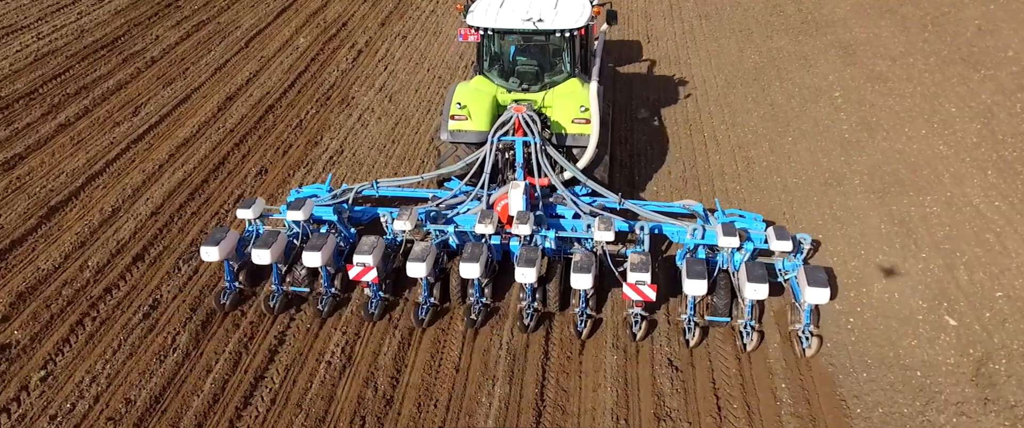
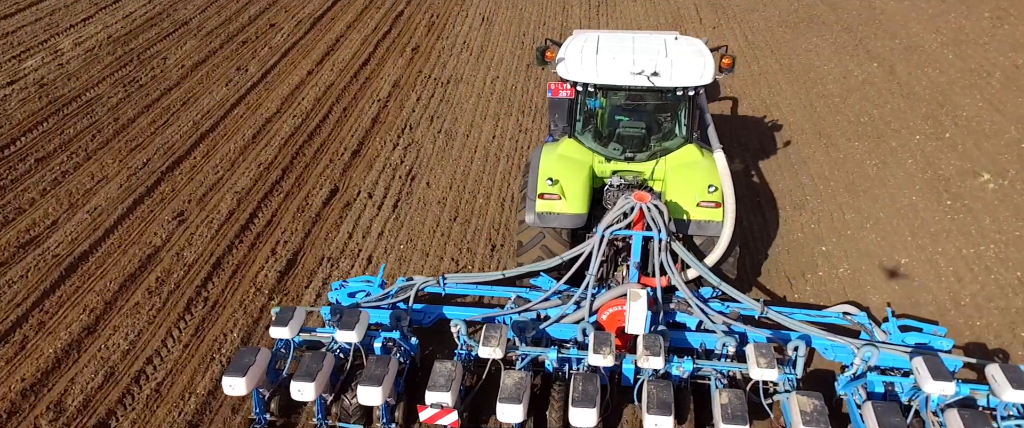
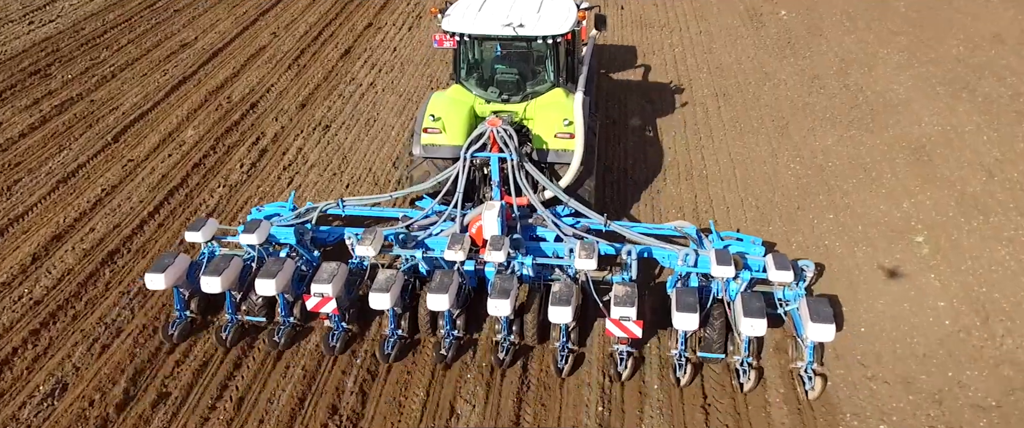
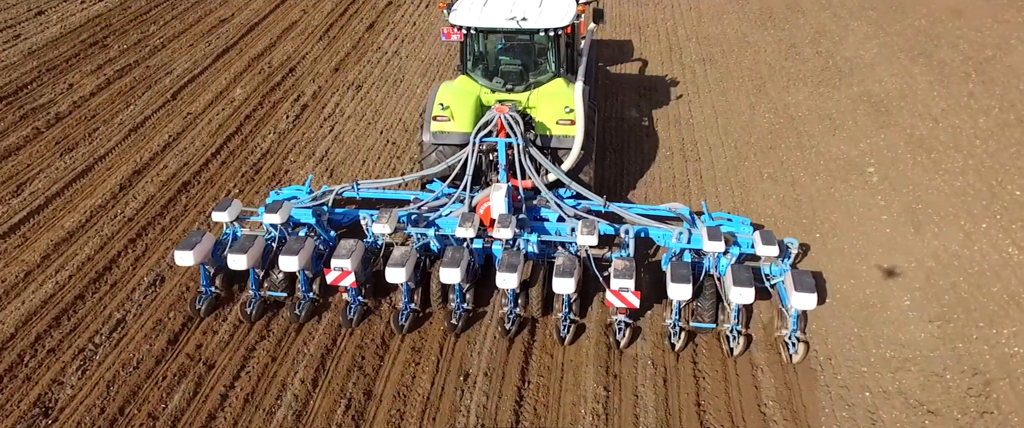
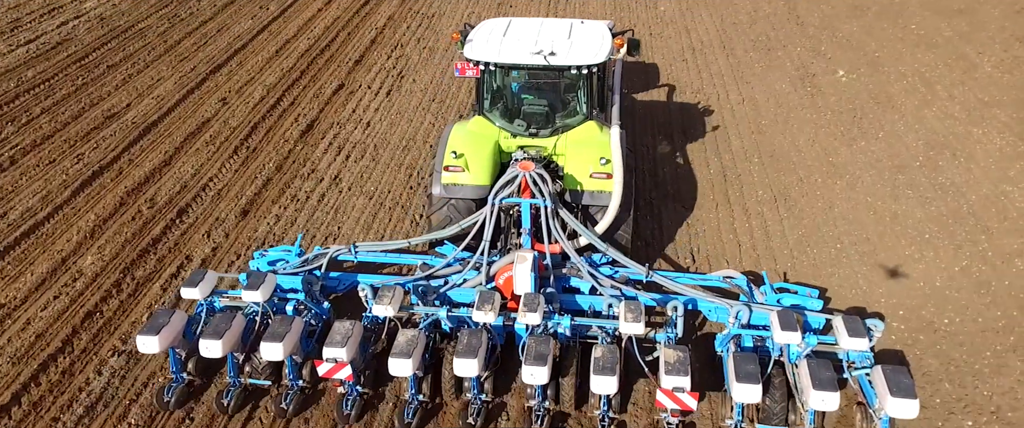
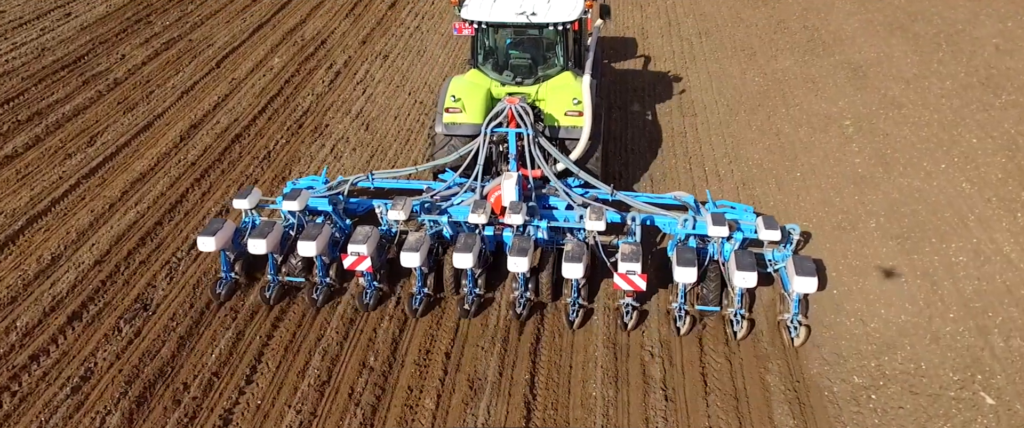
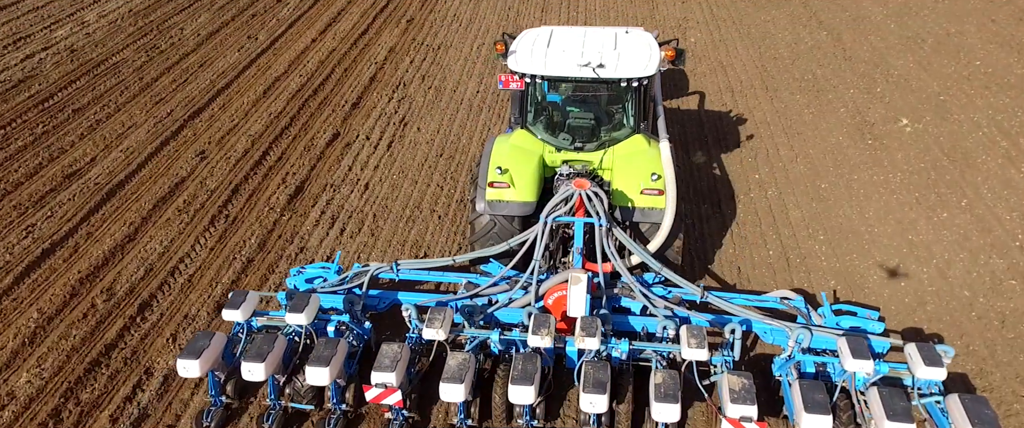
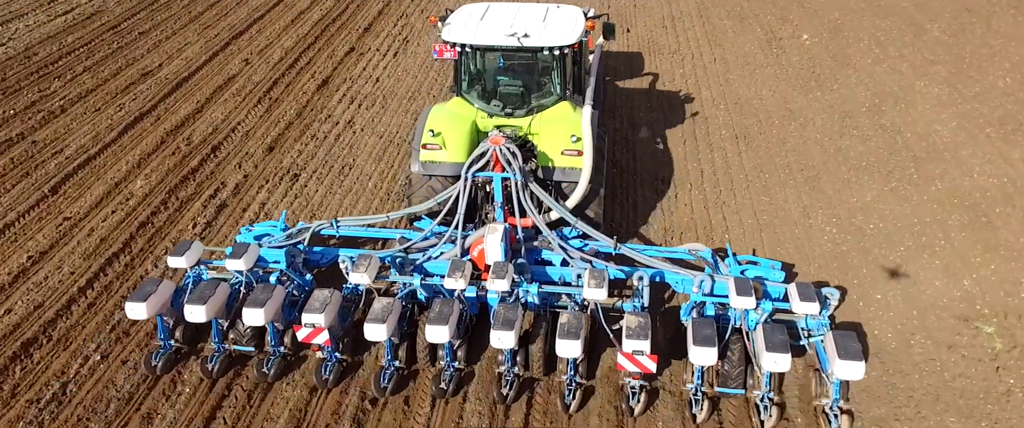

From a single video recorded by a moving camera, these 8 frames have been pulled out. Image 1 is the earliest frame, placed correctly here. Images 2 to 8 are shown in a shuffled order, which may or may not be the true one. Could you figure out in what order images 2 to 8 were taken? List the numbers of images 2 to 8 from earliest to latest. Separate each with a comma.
6, 4, 3, 8, 5, 7, 2
